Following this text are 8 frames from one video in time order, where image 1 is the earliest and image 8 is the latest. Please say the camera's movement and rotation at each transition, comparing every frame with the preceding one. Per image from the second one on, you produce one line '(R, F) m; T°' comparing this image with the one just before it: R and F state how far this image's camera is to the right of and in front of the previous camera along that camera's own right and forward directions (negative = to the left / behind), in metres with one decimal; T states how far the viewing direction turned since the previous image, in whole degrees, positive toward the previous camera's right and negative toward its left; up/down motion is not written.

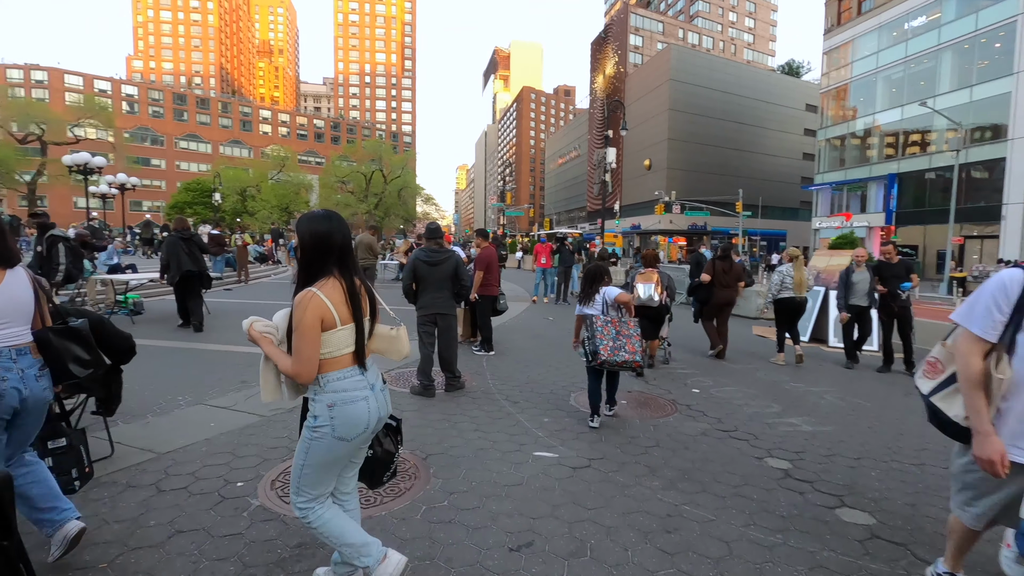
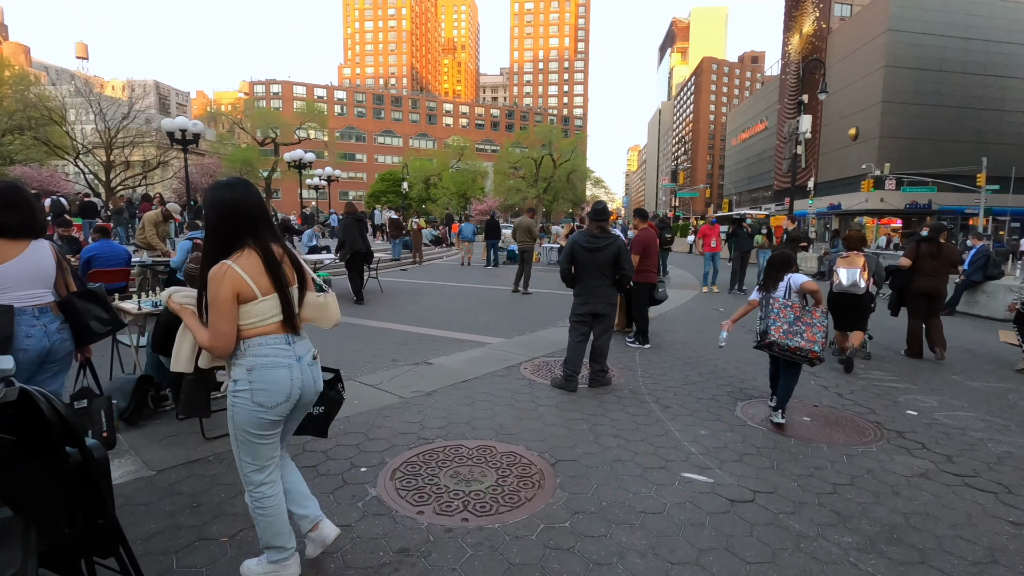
(+0.1, +0.6) m; -18°
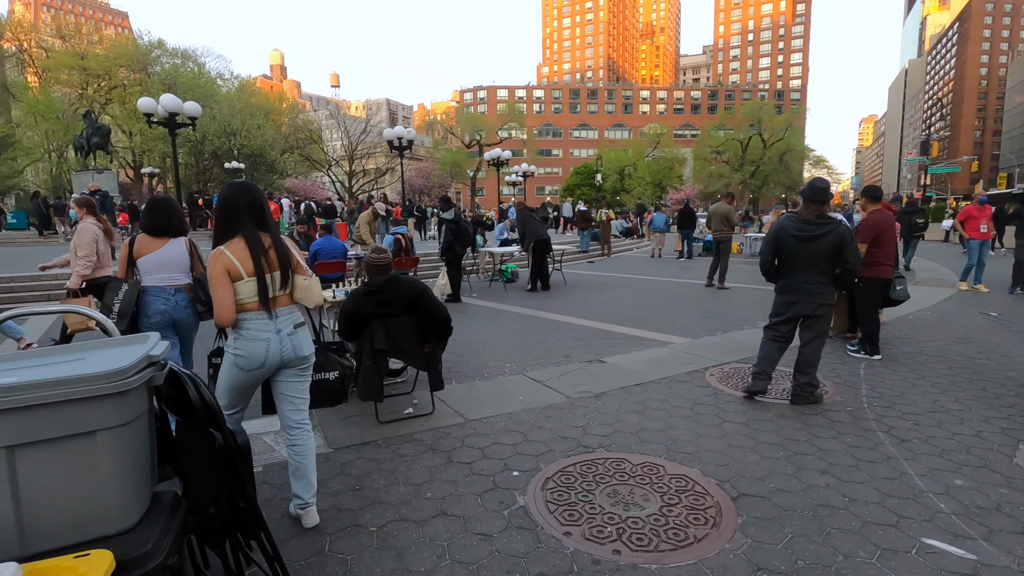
(+0.1, +0.4) m; -21°
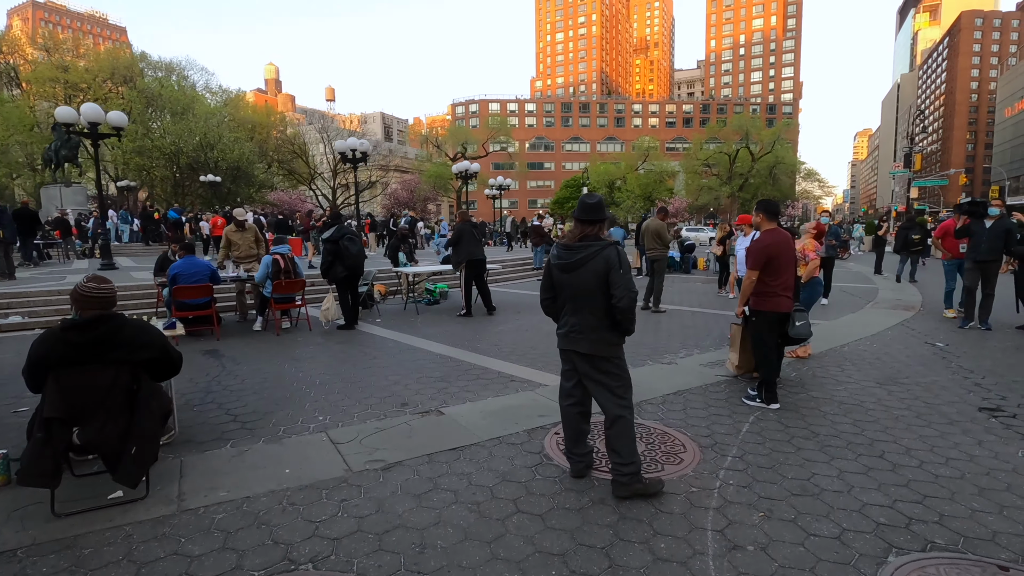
(+1.6, +1.0) m; 0°
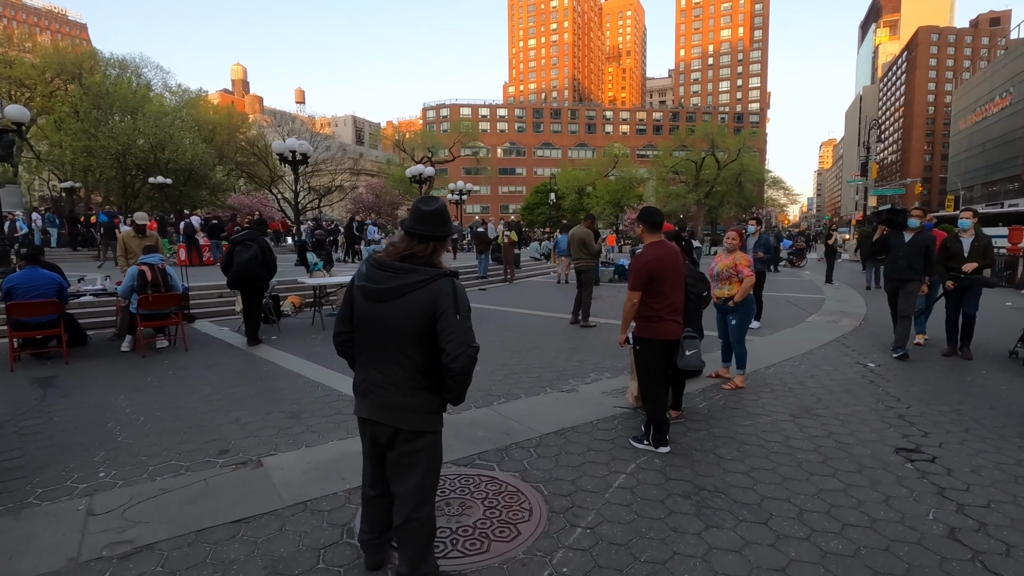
(+1.0, +0.8) m; +3°
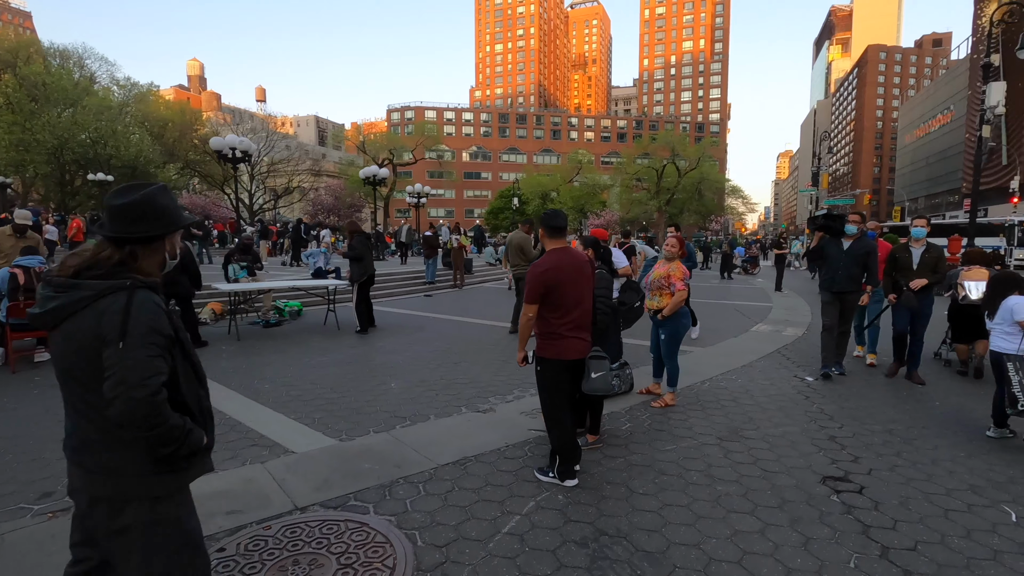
(+0.5, +0.5) m; +4°
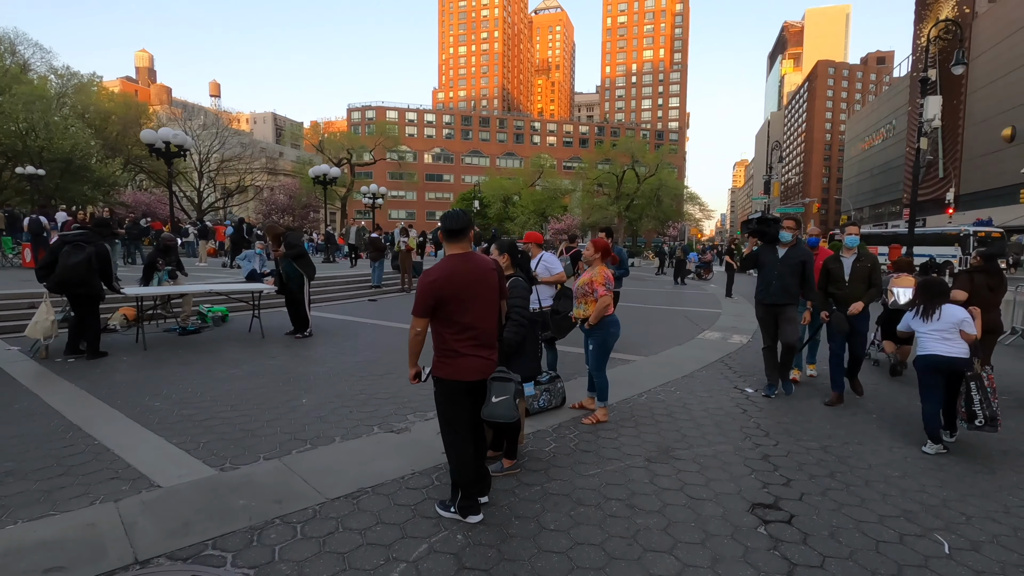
(+0.4, +0.4) m; +4°
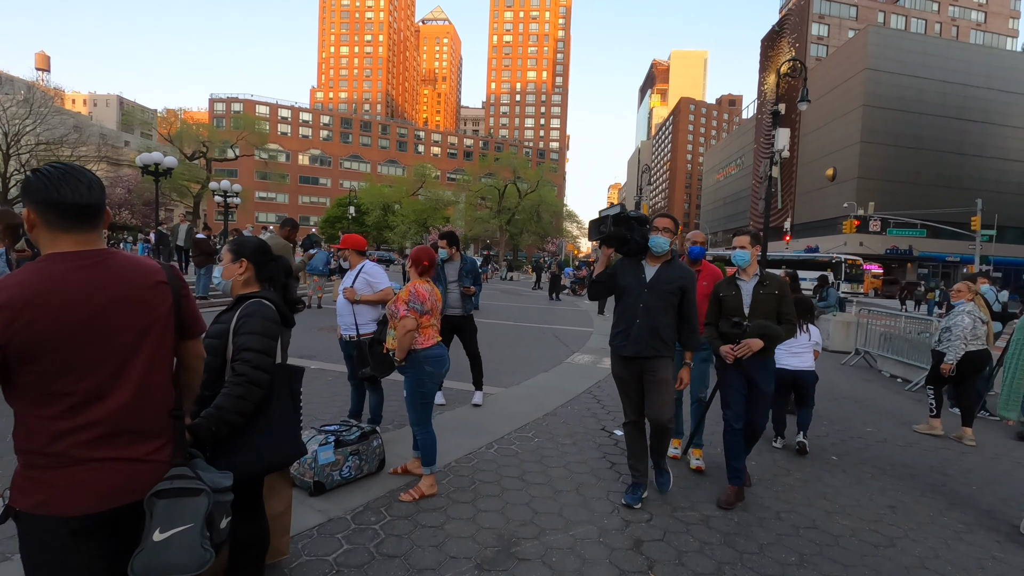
(+0.6, +1.3) m; +12°
